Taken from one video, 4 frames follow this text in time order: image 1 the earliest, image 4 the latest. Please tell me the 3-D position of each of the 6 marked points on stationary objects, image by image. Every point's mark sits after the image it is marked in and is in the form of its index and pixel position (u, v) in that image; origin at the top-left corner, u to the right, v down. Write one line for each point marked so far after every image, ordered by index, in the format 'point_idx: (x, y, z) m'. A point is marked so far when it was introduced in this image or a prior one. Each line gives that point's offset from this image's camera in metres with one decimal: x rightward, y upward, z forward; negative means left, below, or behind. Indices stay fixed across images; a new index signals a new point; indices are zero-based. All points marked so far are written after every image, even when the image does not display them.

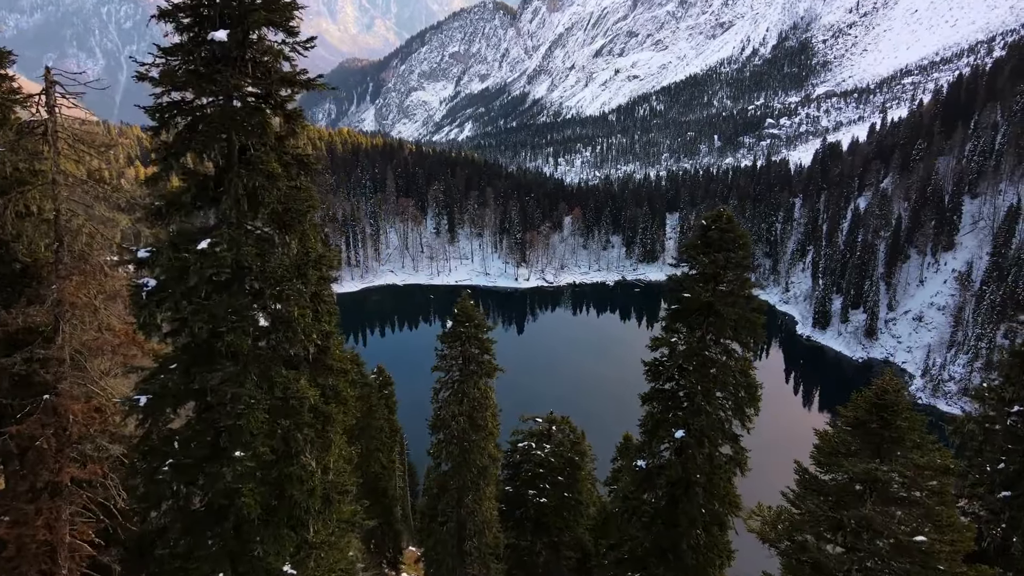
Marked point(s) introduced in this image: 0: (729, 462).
0: (+6.3, -5.0, +14.4) m
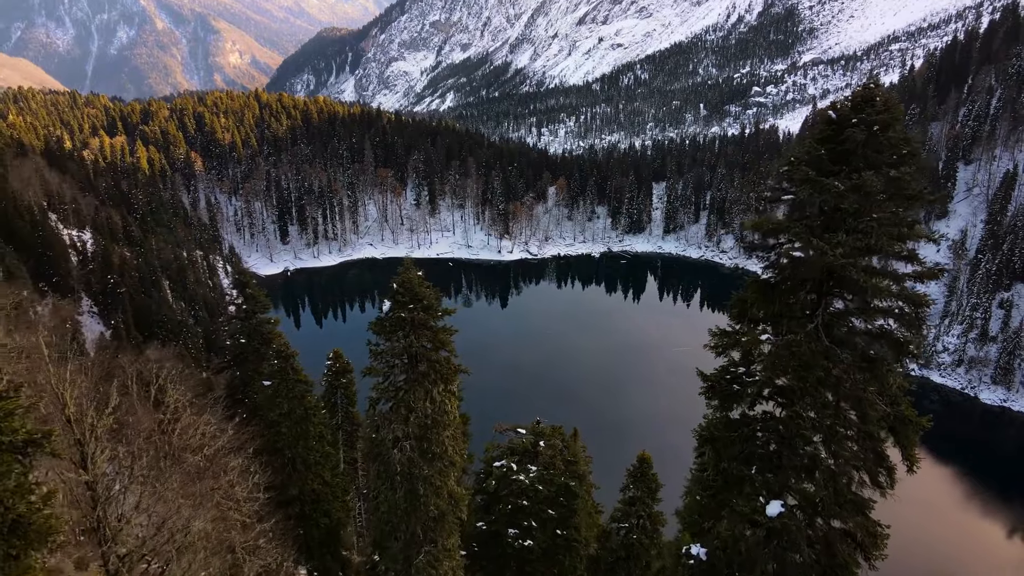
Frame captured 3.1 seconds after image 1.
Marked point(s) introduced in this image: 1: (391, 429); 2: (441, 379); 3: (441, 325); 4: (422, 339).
0: (+5.6, -4.3, +8.1) m
1: (-3.4, -4.0, +14.1) m
2: (-2.0, -2.6, +14.3) m
3: (-2.1, -1.1, +14.6) m
4: (-2.5, -1.4, +14.0) m
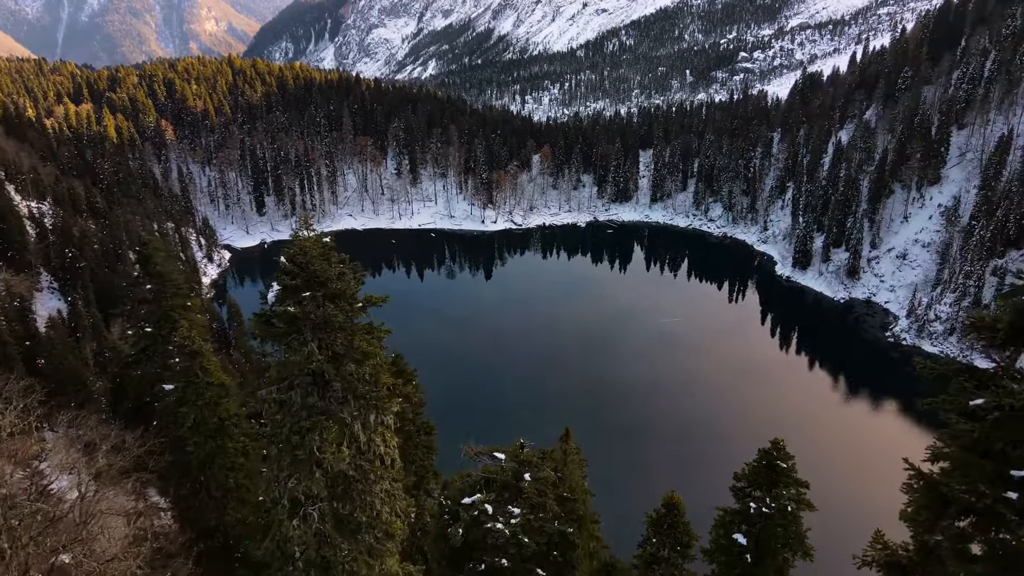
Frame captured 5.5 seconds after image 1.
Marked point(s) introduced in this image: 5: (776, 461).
0: (+5.2, -4.1, +3.2) m
1: (-4.0, -3.6, +8.8) m
2: (-2.6, -2.1, +9.1) m
3: (-2.7, -0.6, +9.2) m
4: (-3.1, -1.0, +8.7) m
5: (+8.4, -5.6, +15.3) m
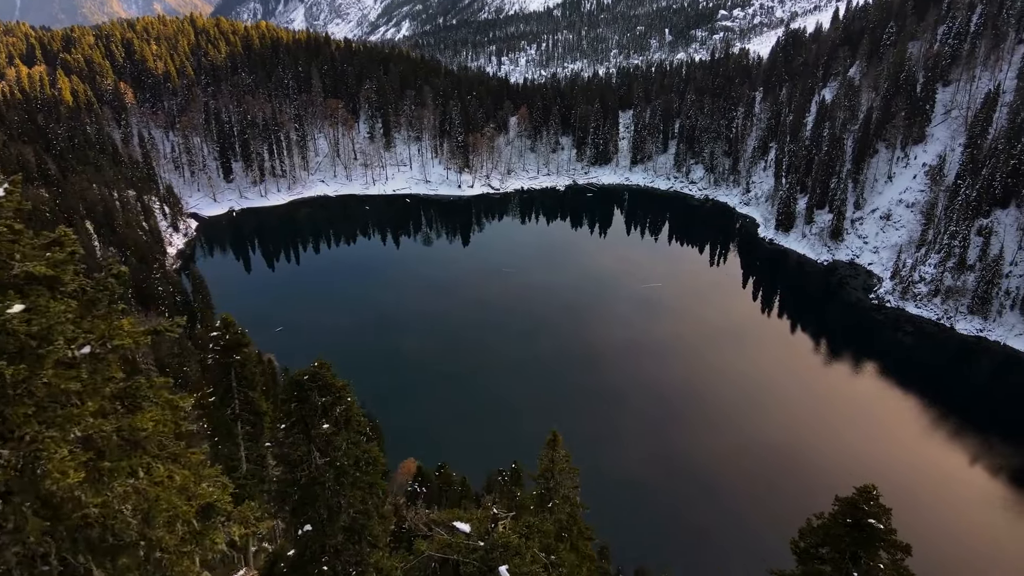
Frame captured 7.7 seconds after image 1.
0: (+5.0, -4.5, -1.3) m
1: (-4.4, -3.7, +4.0) m
2: (-3.0, -2.2, +4.2) m
3: (-3.1, -0.7, +4.2) m
4: (-3.5, -1.1, +3.6) m
5: (+7.8, -5.1, +11.0) m
